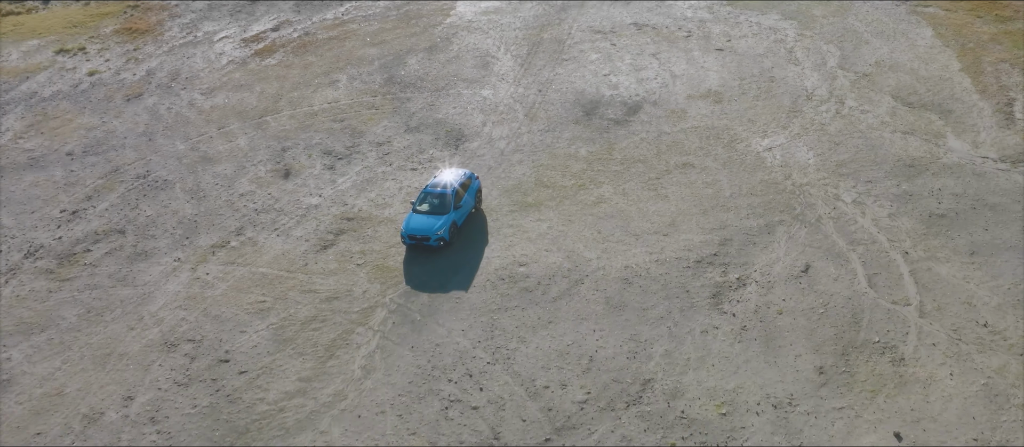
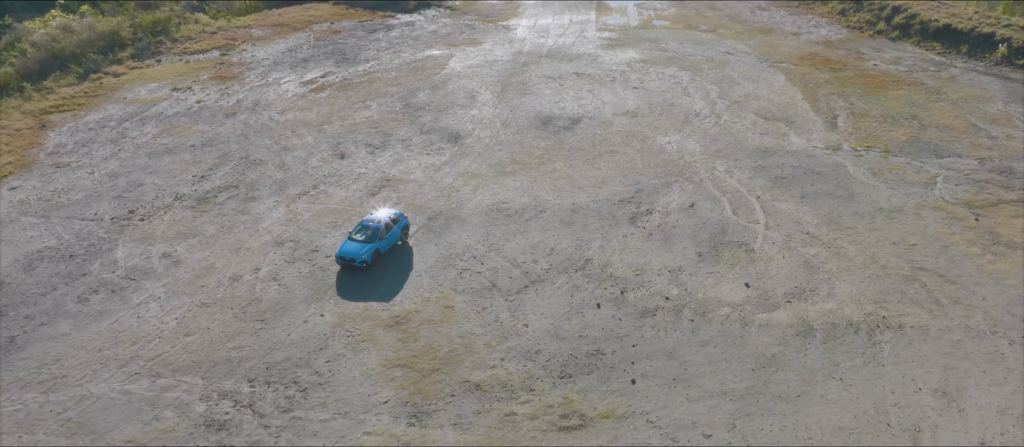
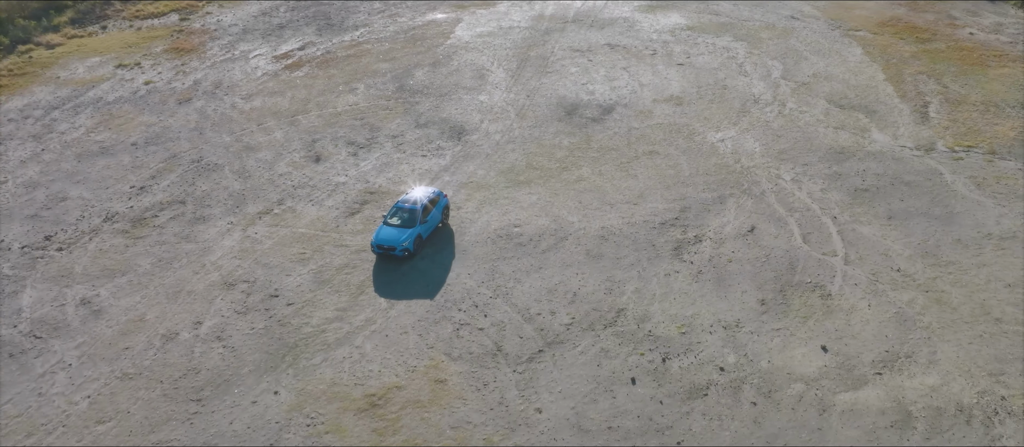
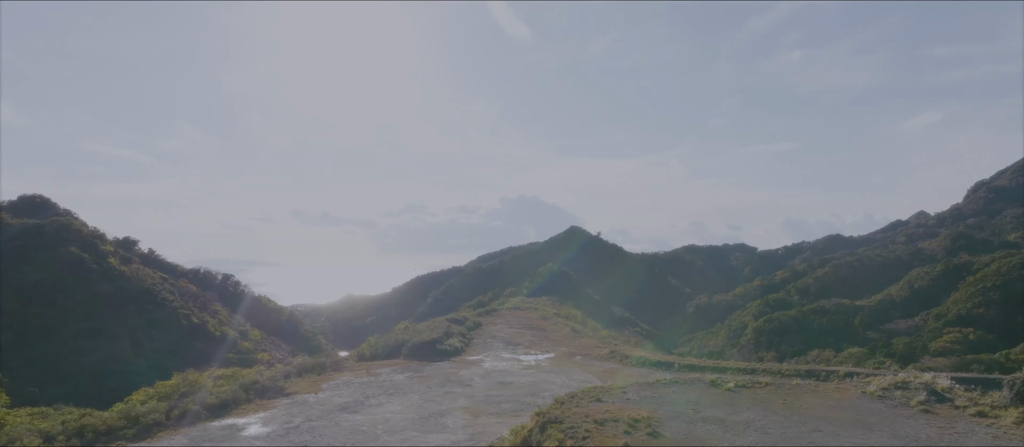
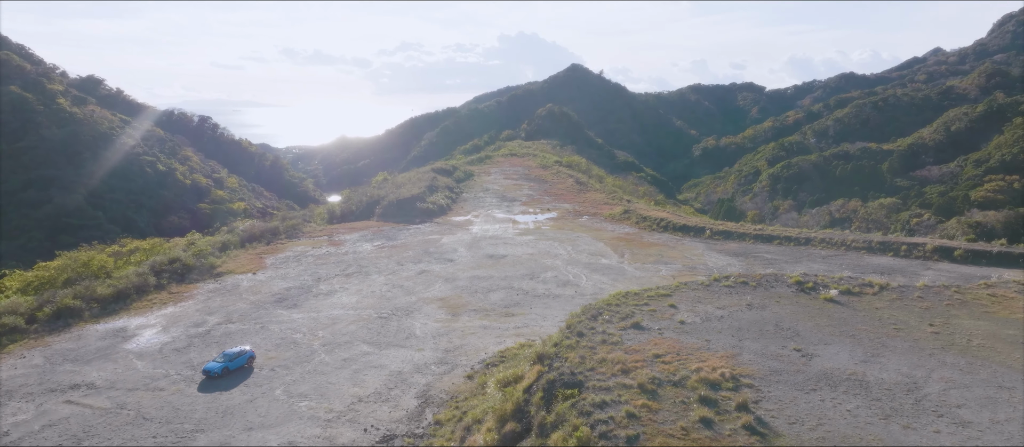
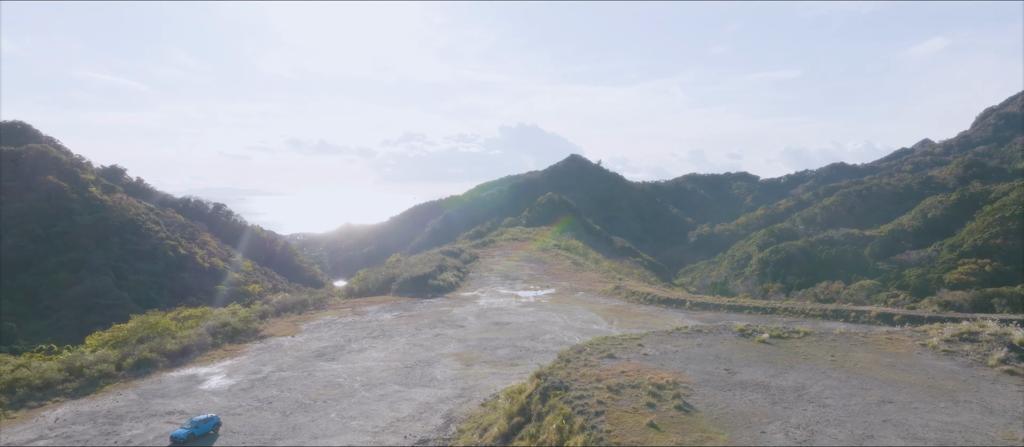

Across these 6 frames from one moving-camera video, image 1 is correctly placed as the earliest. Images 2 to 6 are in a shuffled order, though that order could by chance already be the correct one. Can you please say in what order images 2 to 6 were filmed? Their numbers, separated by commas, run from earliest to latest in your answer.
3, 2, 5, 6, 4
